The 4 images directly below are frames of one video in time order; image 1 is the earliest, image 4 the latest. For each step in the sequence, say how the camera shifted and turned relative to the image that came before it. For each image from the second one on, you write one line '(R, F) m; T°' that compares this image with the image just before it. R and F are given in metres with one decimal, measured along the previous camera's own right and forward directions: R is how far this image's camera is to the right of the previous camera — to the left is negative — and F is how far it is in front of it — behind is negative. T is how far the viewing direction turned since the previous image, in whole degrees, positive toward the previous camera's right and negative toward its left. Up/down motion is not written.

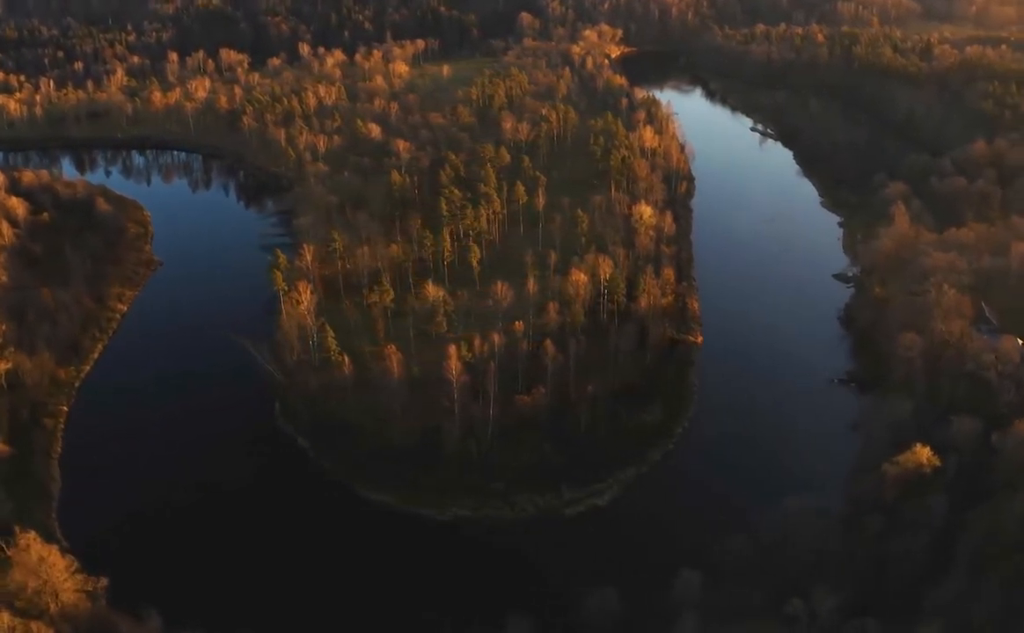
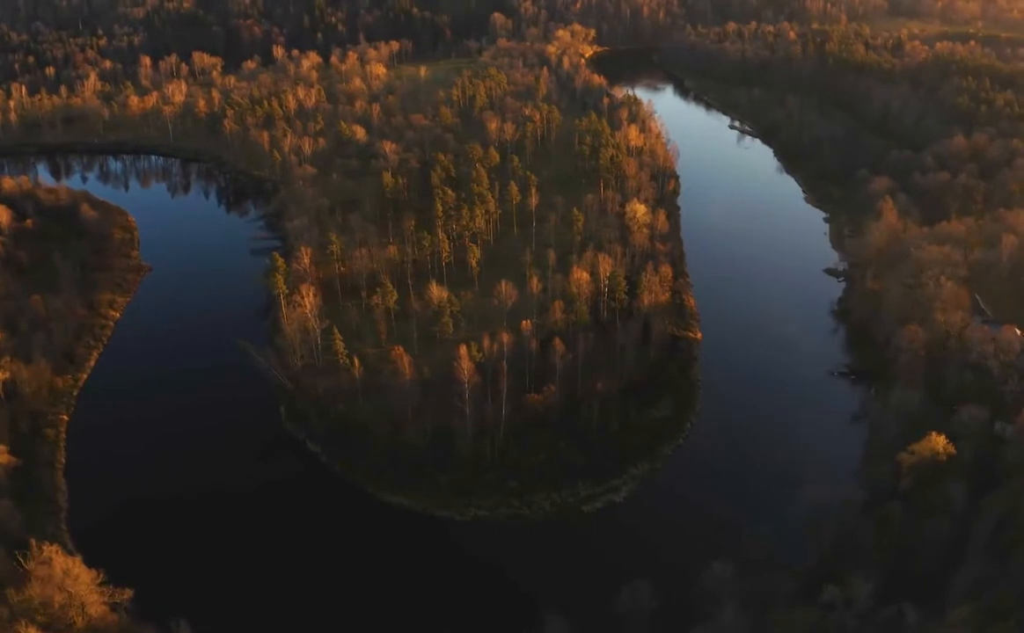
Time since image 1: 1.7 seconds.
(-0.8, +0.1) m; +1°
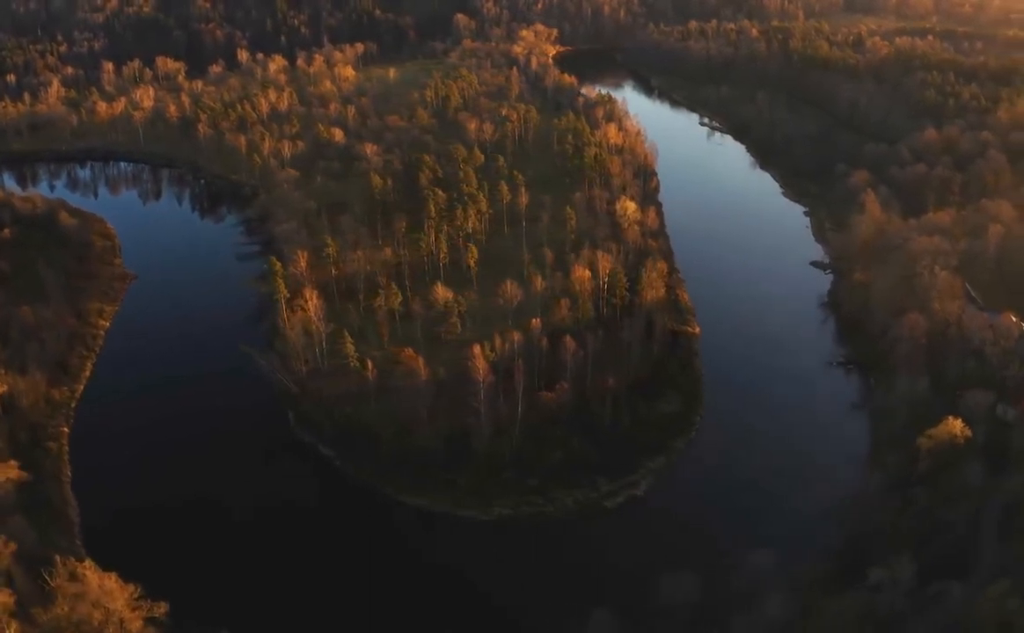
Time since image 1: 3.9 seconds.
(-1.1, 0.0) m; +2°
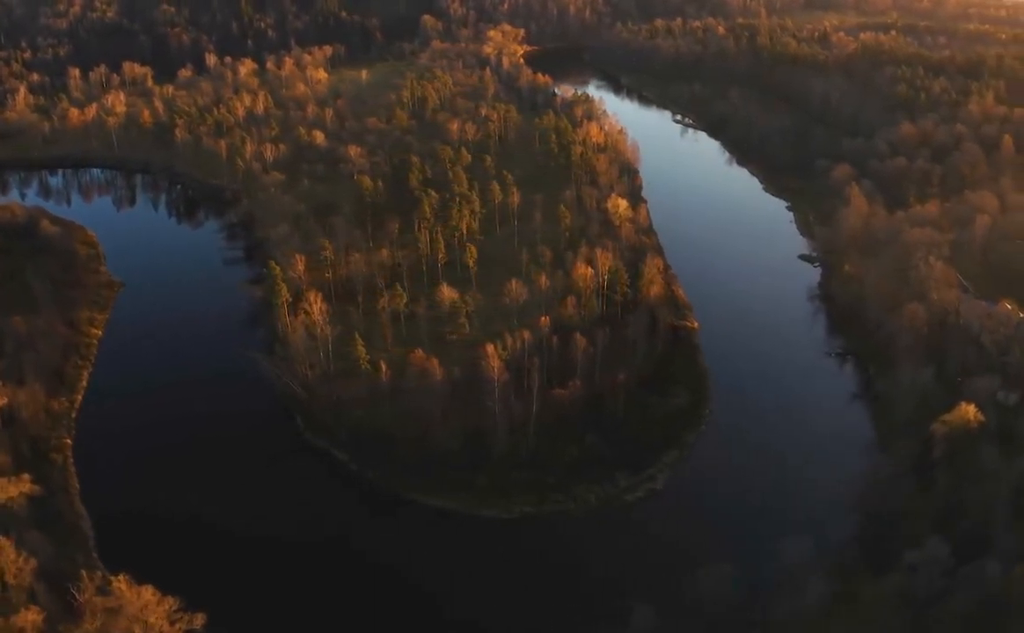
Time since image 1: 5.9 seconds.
(-1.0, 0.0) m; +2°
